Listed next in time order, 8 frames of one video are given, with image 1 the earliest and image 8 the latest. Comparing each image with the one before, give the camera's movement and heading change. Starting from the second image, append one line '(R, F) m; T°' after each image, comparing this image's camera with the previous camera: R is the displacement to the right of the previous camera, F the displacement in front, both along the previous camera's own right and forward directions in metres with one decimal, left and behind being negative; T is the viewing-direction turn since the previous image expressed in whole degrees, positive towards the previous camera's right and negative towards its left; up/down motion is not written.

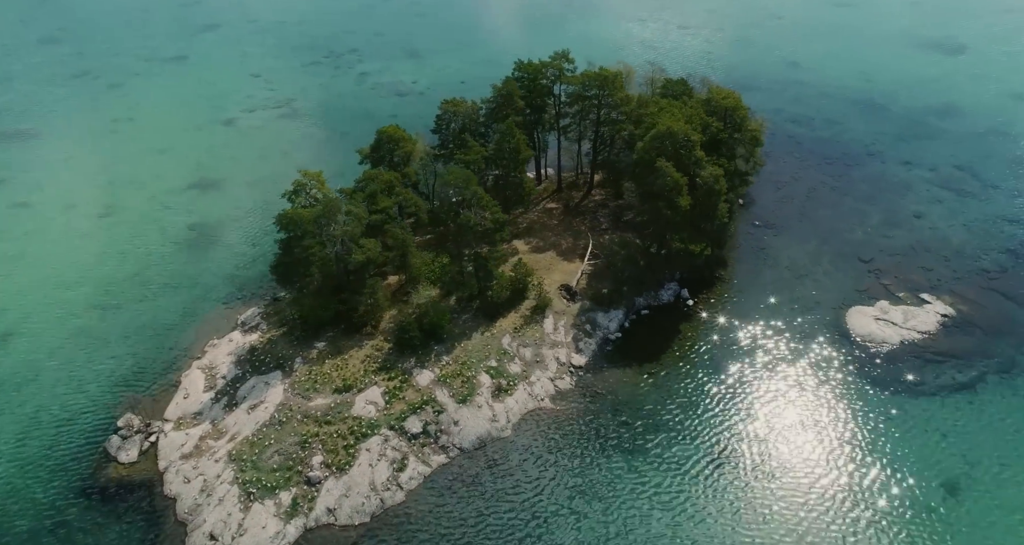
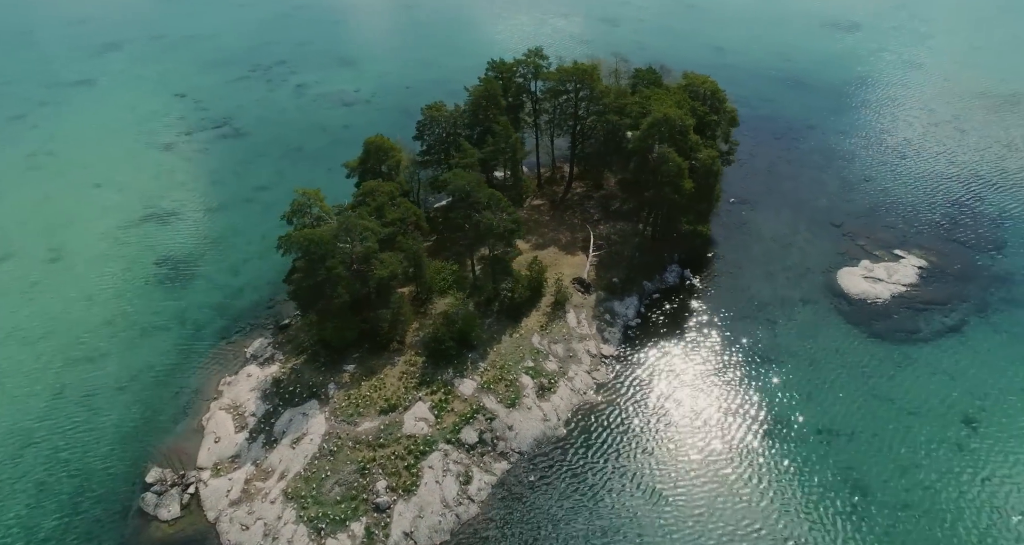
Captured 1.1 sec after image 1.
(-9.3, +0.9) m; +8°
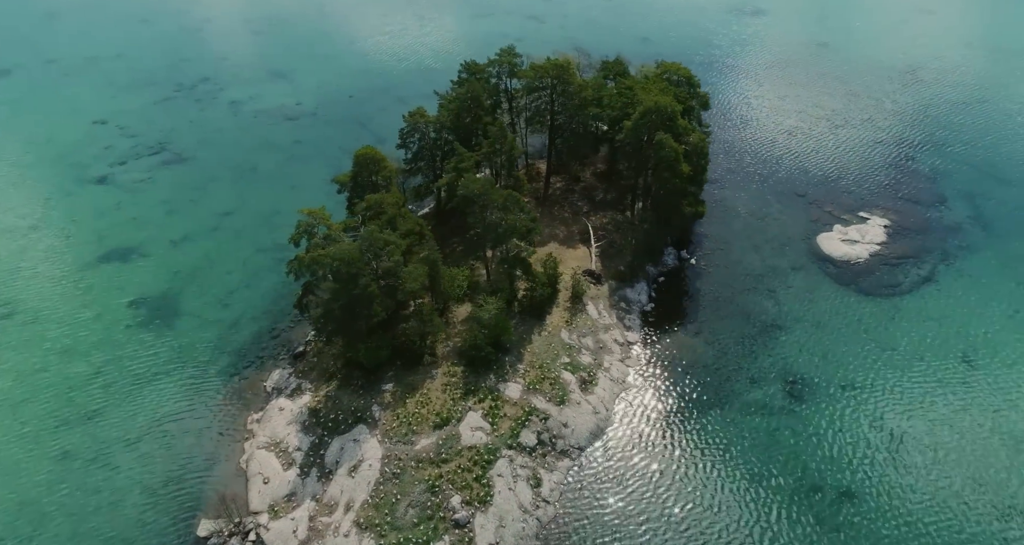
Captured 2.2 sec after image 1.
(-9.4, +0.8) m; +8°
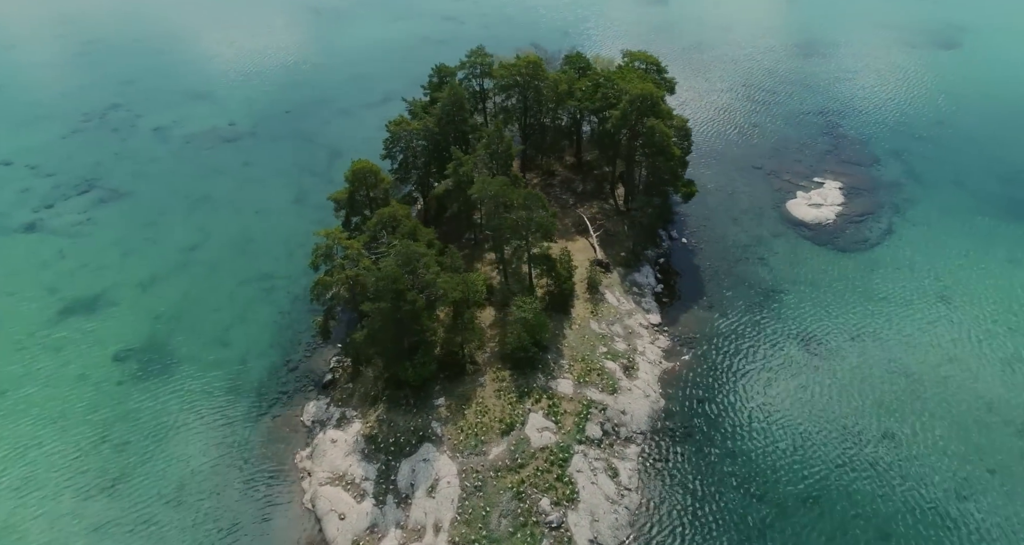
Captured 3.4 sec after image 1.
(-10.5, +0.9) m; +9°
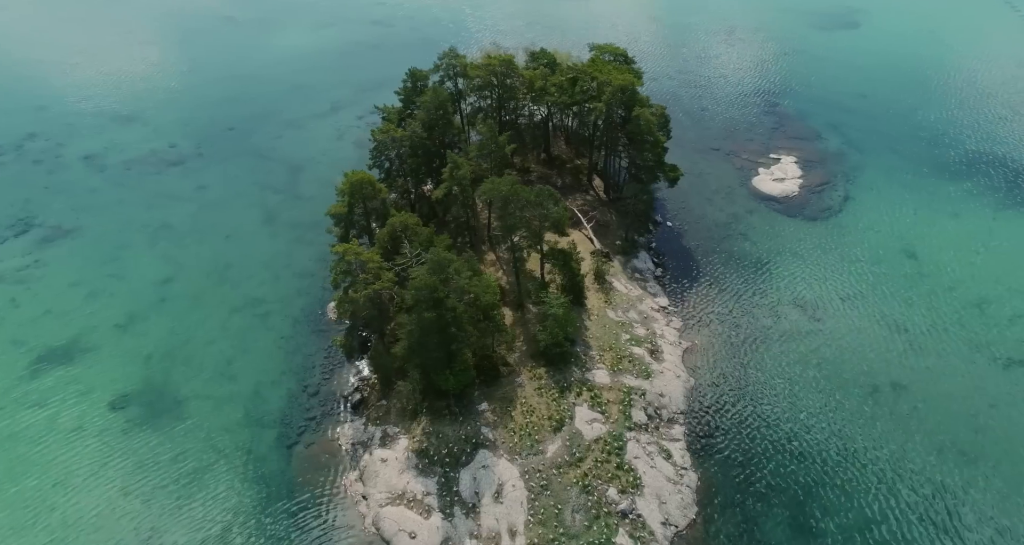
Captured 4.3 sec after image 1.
(-8.4, +0.6) m; +7°
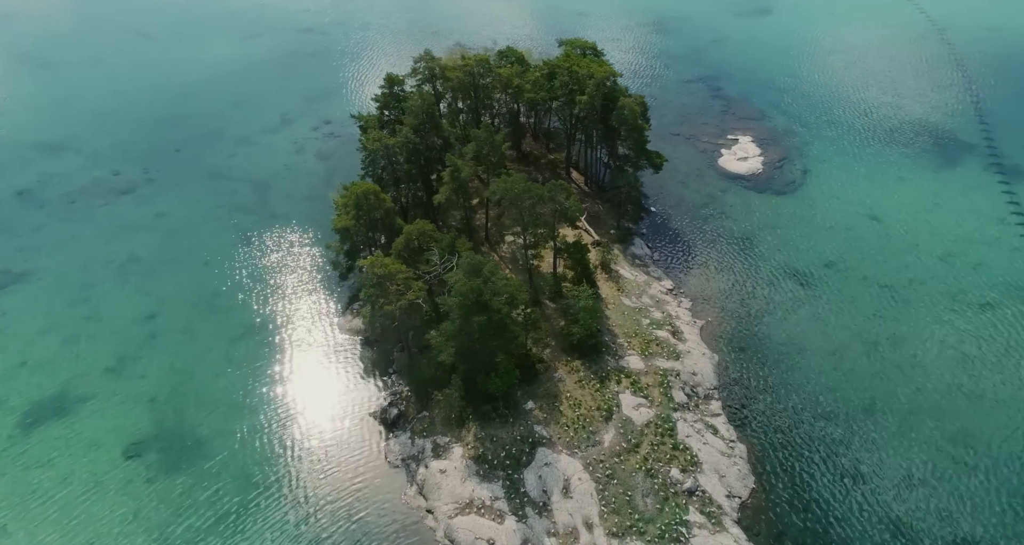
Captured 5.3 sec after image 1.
(-8.4, +0.5) m; +7°
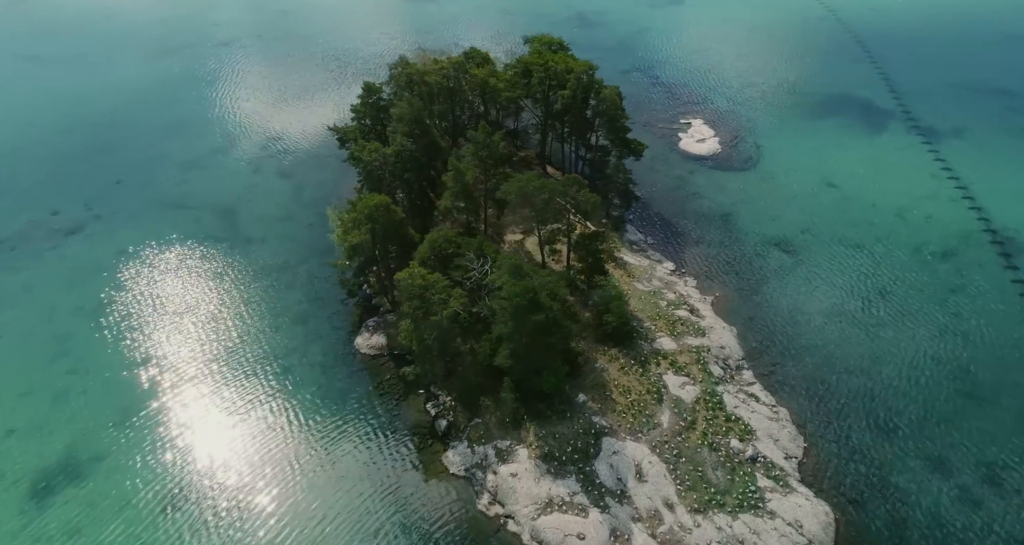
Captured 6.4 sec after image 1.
(-9.4, +0.6) m; +8°
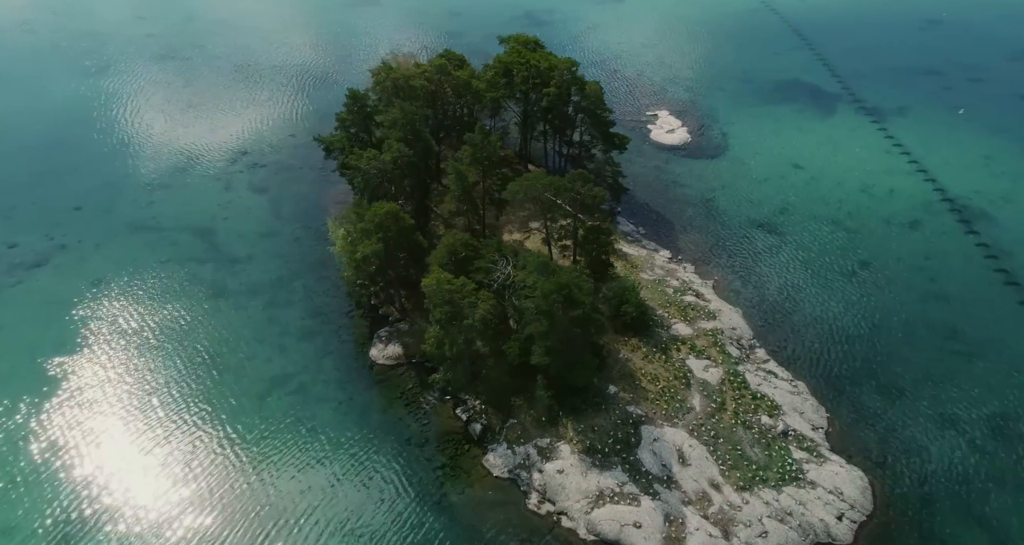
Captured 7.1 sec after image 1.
(-6.3, +0.3) m; +5°
